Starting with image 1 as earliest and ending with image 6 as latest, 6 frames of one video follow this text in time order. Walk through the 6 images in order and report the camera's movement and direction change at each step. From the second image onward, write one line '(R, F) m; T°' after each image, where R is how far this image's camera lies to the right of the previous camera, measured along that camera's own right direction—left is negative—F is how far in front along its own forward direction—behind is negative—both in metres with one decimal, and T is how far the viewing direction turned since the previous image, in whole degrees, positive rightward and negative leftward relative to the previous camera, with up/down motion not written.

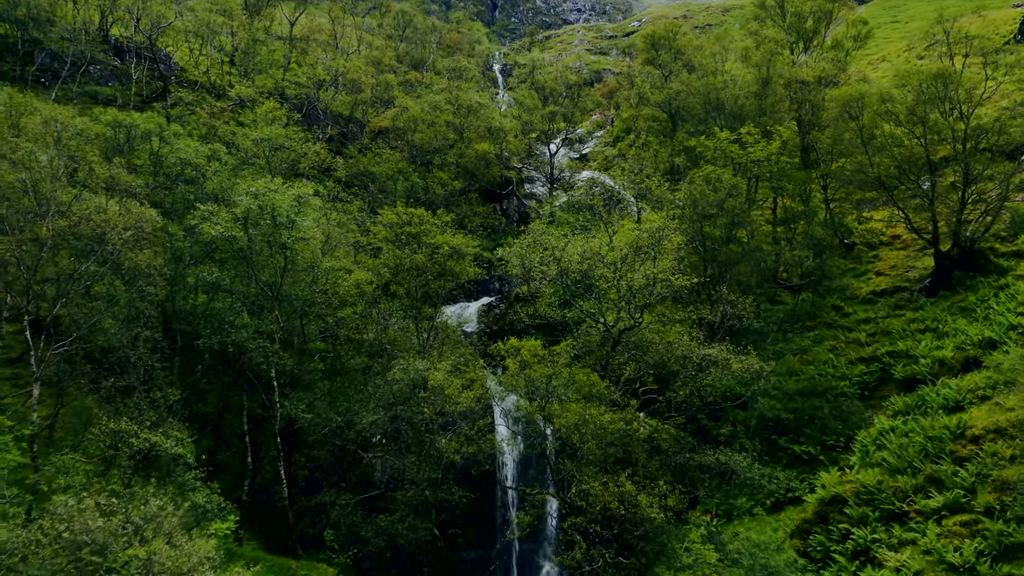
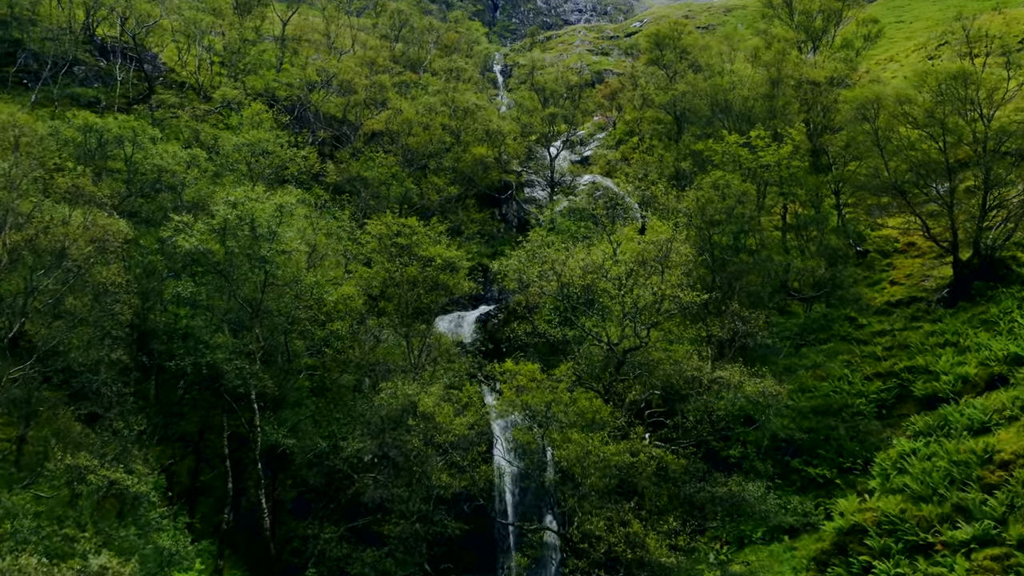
(+0.2, +1.8) m; 0°
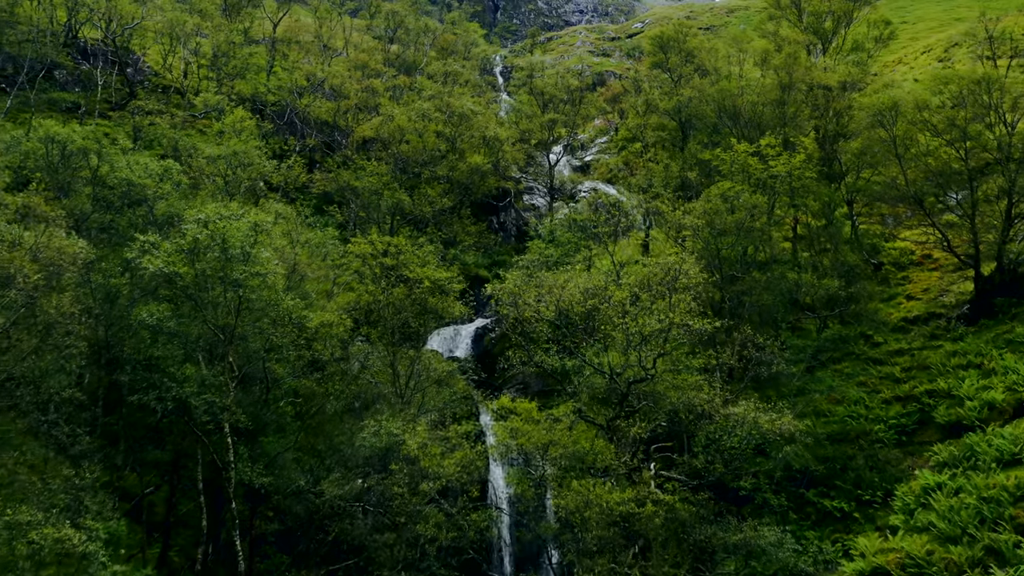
(+0.3, +1.9) m; 0°
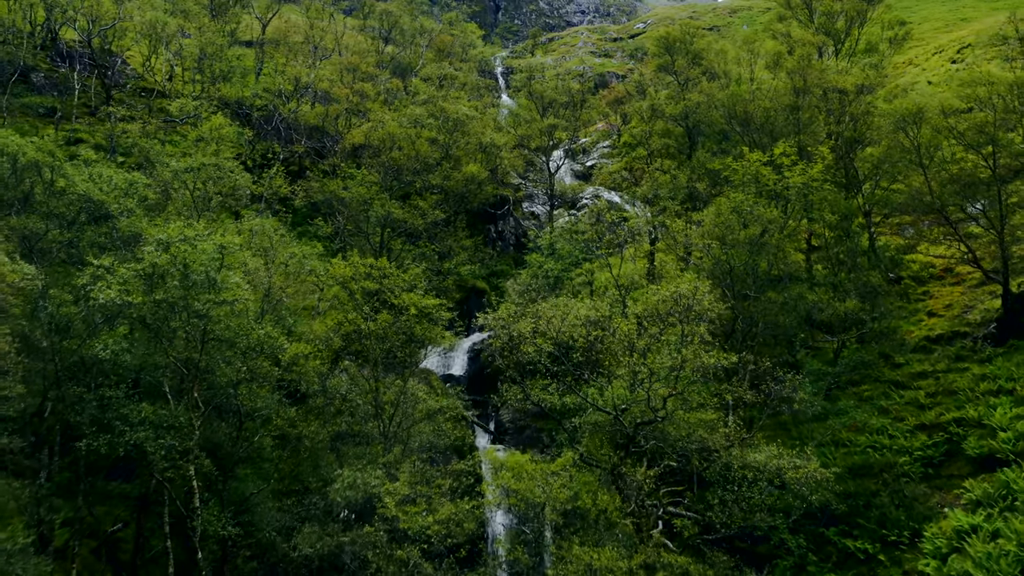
(+0.3, +2.2) m; 0°
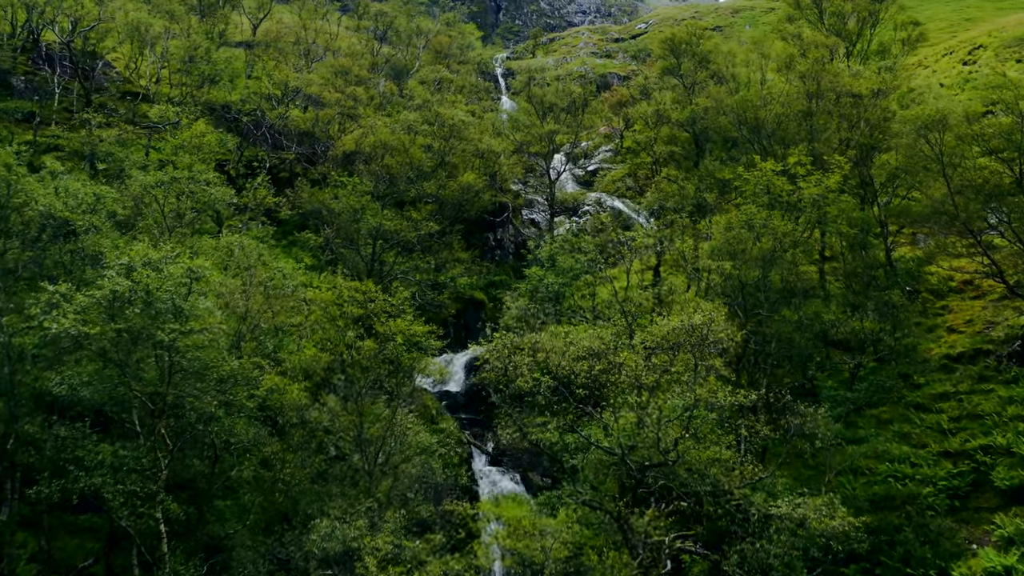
(+0.2, +1.8) m; 0°
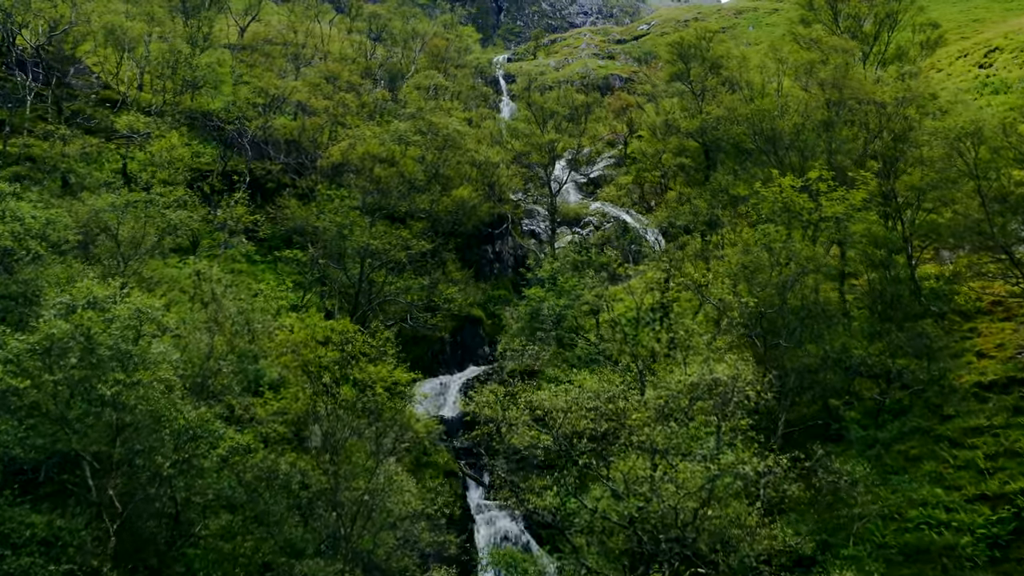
(+0.2, +2.3) m; 0°
